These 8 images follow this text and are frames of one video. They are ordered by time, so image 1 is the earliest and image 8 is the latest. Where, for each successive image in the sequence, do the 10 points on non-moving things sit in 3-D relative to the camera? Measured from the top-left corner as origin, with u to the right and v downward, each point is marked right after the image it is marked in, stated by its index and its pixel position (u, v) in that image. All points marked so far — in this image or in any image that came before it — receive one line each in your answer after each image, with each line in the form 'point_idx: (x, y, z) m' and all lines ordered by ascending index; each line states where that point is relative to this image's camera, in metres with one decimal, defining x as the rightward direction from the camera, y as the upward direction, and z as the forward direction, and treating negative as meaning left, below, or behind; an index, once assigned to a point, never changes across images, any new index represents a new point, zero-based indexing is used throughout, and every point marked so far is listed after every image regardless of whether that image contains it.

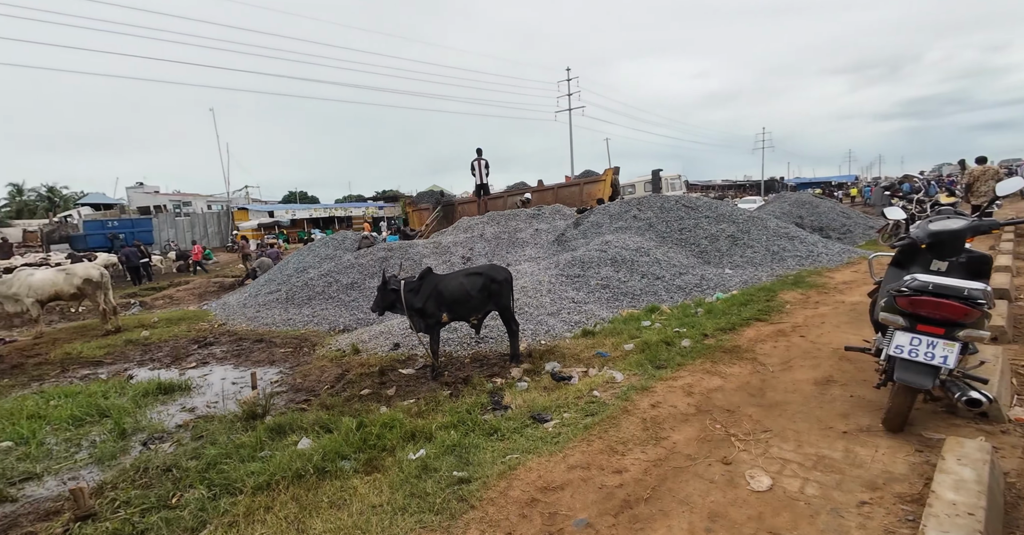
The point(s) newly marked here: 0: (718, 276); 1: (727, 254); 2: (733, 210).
0: (+3.7, -0.1, +9.2) m
1: (+4.3, +0.4, +10.1) m
2: (+5.2, +1.5, +12.0) m
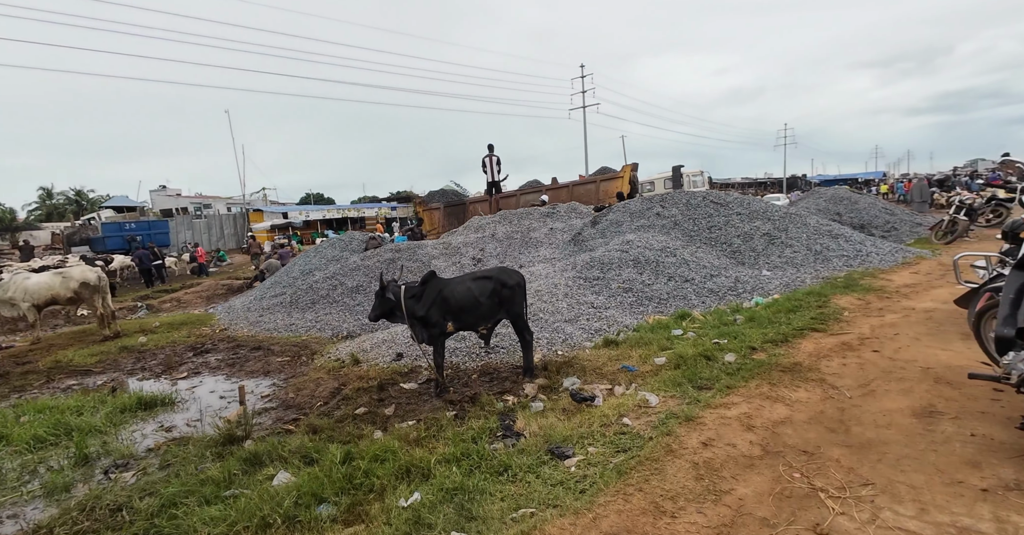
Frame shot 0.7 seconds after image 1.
0: (+4.1, -0.1, +8.4) m
1: (+4.6, +0.4, +9.3) m
2: (+5.7, +1.5, +11.2) m
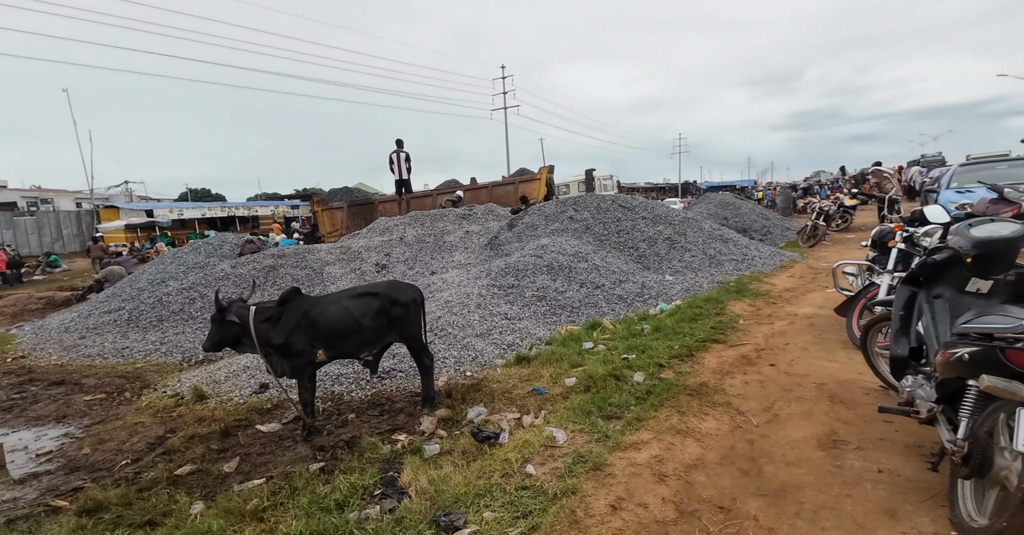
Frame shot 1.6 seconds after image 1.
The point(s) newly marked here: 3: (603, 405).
0: (+2.5, -0.2, +8.5) m
1: (+2.9, +0.2, +9.4) m
2: (+3.6, +1.3, +11.5) m
3: (+0.7, -1.0, +3.7) m
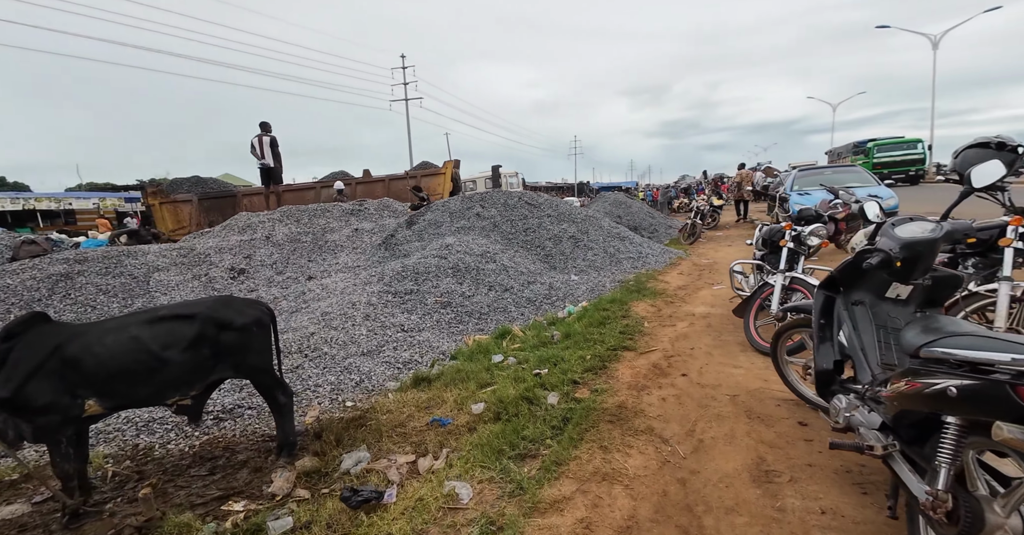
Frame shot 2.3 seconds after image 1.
0: (+0.9, -0.2, +8.3) m
1: (+1.2, +0.2, +9.2) m
2: (+1.5, +1.3, +11.4) m
3: (0.0, -1.1, +3.2) m
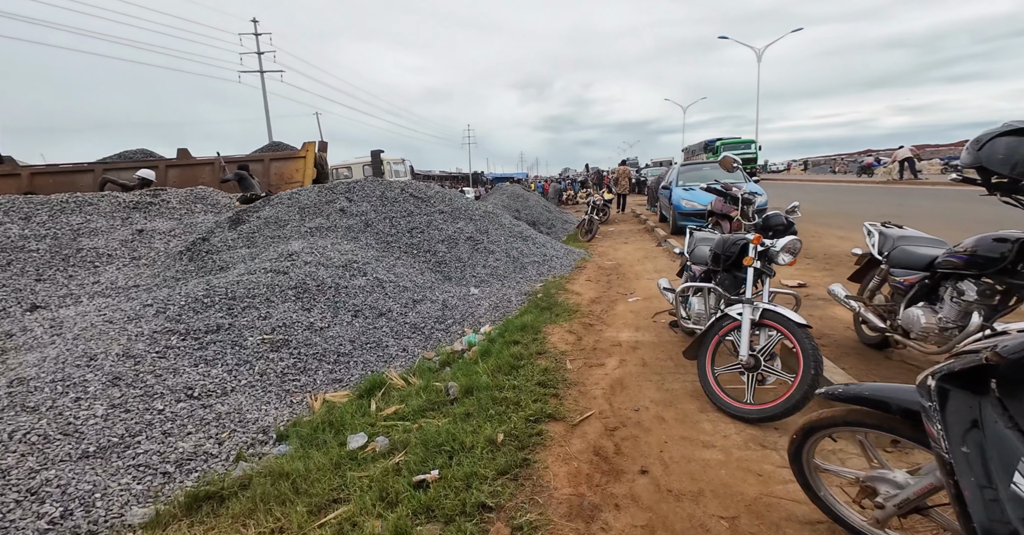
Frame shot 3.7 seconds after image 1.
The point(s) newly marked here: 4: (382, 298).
0: (-0.7, -0.4, +6.6) m
1: (-0.6, +0.1, +7.6) m
2: (-0.8, +1.2, +9.7) m
3: (-0.4, -1.4, +1.4) m
4: (-1.5, -0.4, +5.9) m
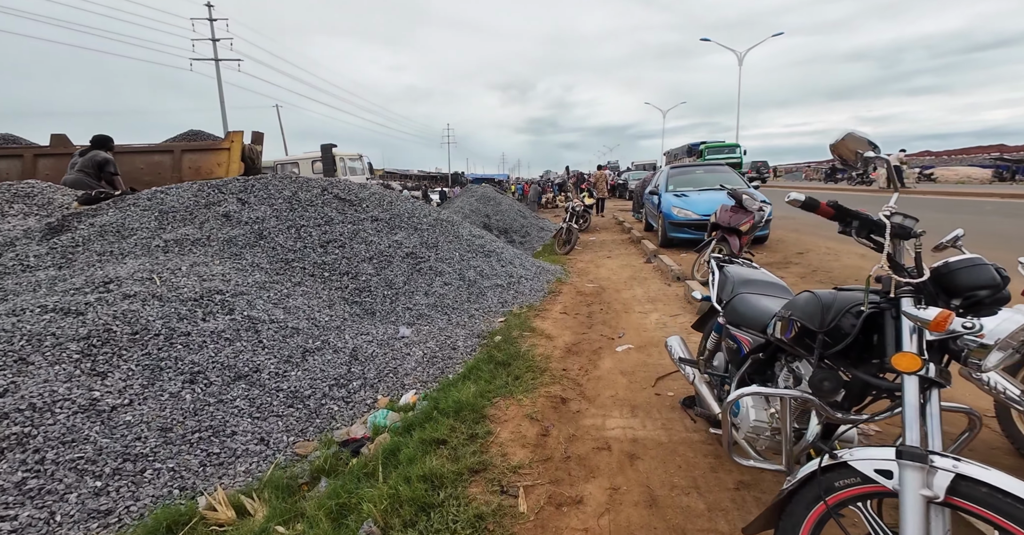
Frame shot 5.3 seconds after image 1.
0: (-1.2, -0.7, +4.6) m
1: (-1.2, -0.3, +5.6) m
2: (-1.4, +0.9, +7.8) m
3: (-0.8, -1.7, -0.5) m
4: (-2.0, -0.7, +3.9) m
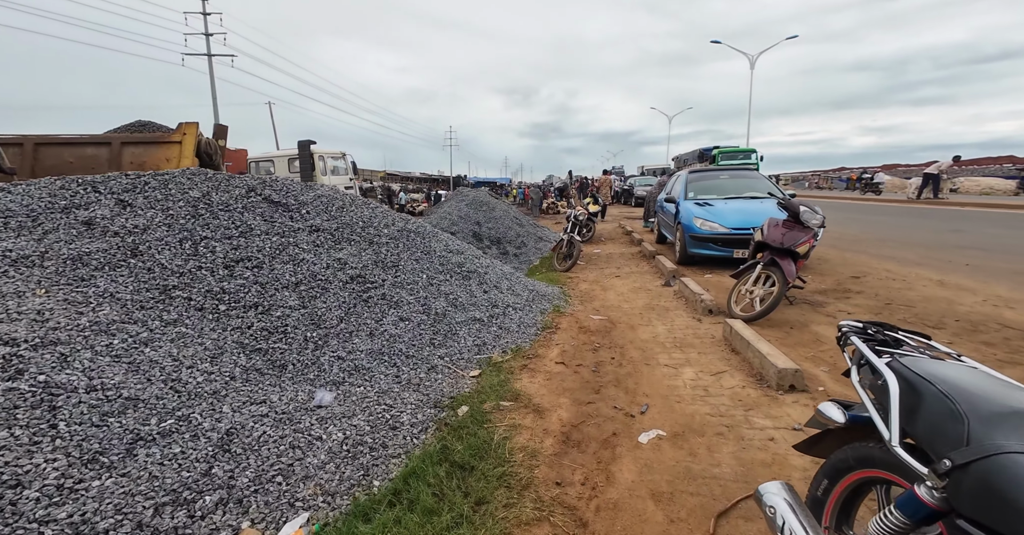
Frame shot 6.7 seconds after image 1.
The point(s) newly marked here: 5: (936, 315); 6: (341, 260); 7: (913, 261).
0: (-1.4, -1.0, +3.1) m
1: (-1.4, -0.5, +4.1) m
2: (-1.6, +0.6, +6.2) m
3: (-1.0, -1.8, -2.1) m
4: (-2.2, -0.9, +2.3) m
5: (+4.2, -0.5, +5.0) m
6: (-1.7, 0.0, +4.7) m
7: (+6.1, +0.1, +7.6) m
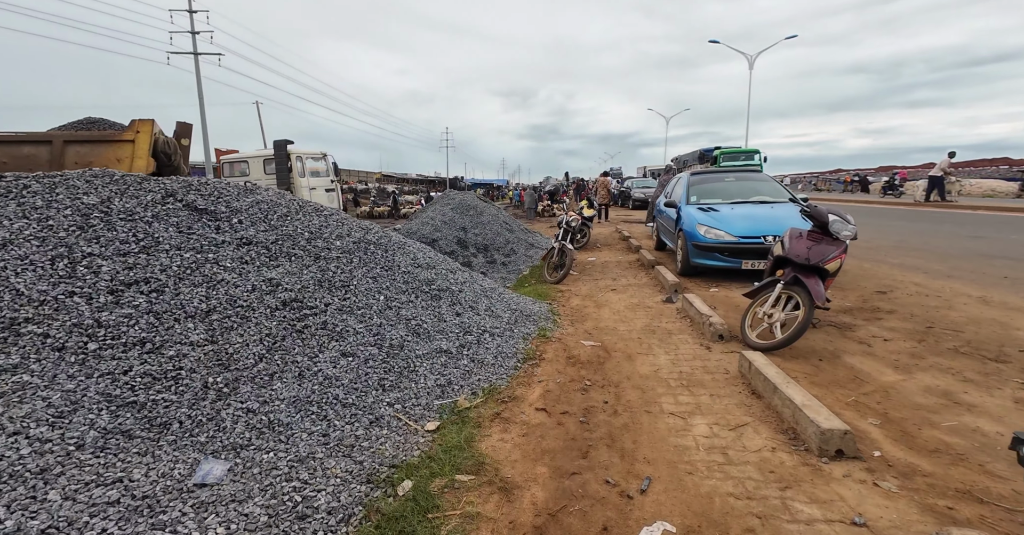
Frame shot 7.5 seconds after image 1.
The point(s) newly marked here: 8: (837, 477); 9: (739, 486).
0: (-1.6, -1.1, +2.2) m
1: (-1.6, -0.7, +3.2) m
2: (-1.8, +0.5, +5.4) m
3: (-1.2, -2.0, -2.9) m
4: (-2.4, -1.0, +1.5) m
5: (+4.0, -0.6, +4.2) m
6: (-1.9, -0.1, +3.9) m
7: (+5.9, -0.1, +6.8) m
8: (+1.6, -1.1, +2.5) m
9: (+1.1, -1.1, +2.5) m
